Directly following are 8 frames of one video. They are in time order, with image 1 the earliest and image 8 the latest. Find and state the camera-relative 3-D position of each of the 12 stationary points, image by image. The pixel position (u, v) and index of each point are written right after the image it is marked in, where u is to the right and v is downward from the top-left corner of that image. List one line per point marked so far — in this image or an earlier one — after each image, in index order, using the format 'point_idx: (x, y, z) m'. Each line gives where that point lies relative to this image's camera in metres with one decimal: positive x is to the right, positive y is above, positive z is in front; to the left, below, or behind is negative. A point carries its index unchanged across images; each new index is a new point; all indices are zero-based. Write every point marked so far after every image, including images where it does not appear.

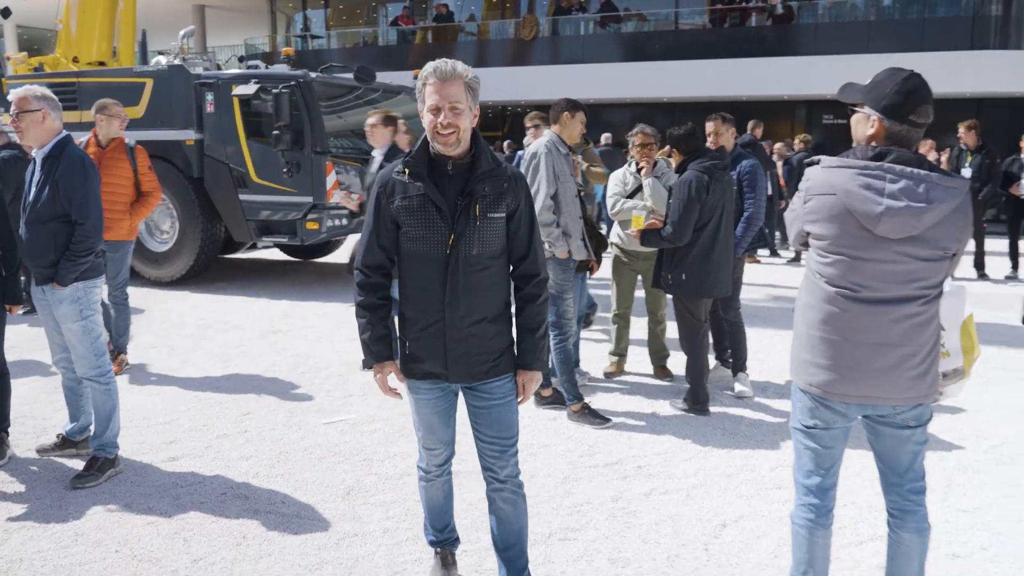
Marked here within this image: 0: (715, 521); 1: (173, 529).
0: (+0.9, -1.0, +3.8) m
1: (-1.4, -1.0, +3.8) m
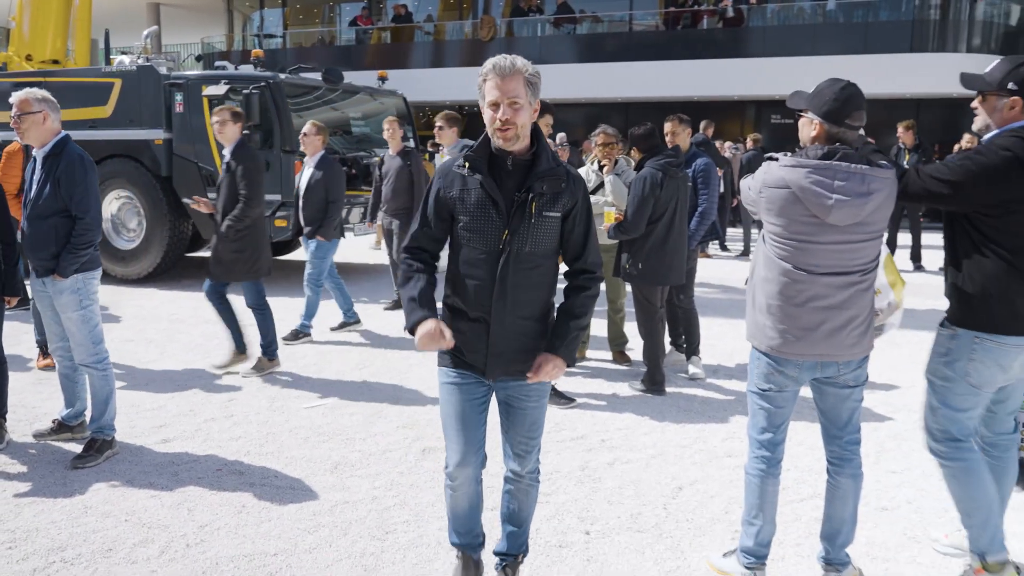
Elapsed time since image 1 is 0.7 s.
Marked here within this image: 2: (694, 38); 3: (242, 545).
0: (+0.8, -1.0, +4.3) m
1: (-1.5, -1.0, +4.1) m
2: (+4.1, +5.6, +19.6) m
3: (-1.1, -1.0, +3.6) m
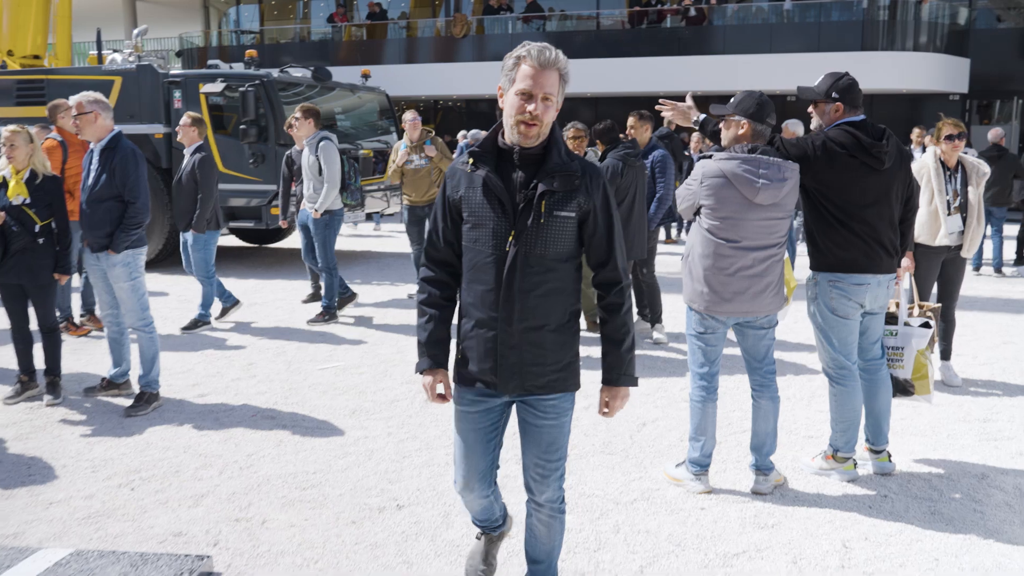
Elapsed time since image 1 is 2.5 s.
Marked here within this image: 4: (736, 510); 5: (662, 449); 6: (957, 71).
0: (+0.7, -0.8, +5.1) m
1: (-1.6, -0.8, +4.8) m
2: (+3.4, +5.9, +20.5) m
3: (-1.1, -0.9, +4.4) m
4: (+1.0, -1.0, +3.9) m
5: (+0.8, -0.9, +4.6) m
6: (+10.0, +4.9, +19.6) m
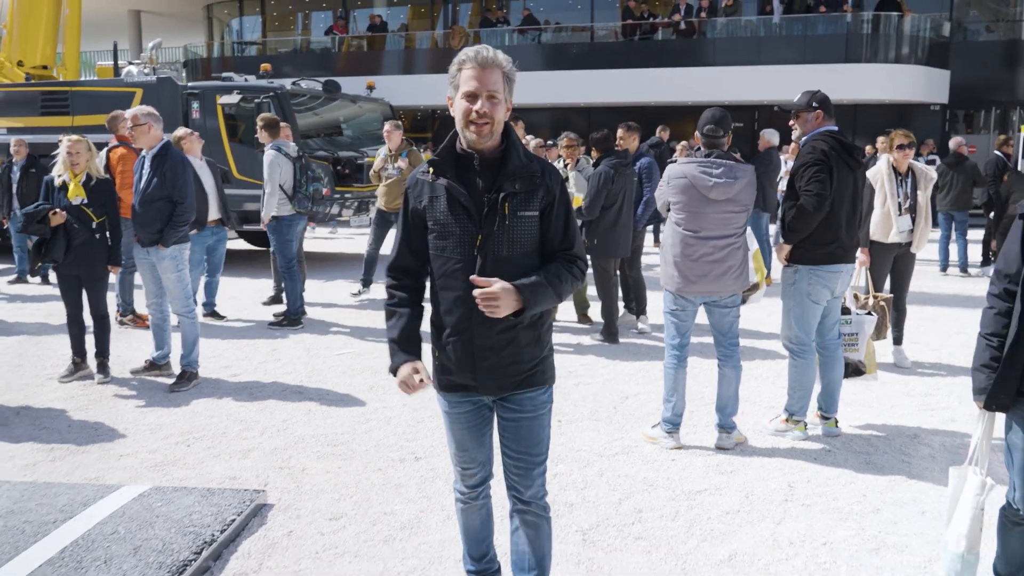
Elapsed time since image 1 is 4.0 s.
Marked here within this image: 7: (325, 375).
0: (+0.7, -0.7, +5.8) m
1: (-1.6, -0.8, +5.5) m
2: (+3.3, +5.9, +21.3) m
3: (-1.1, -0.8, +5.1) m
4: (+1.0, -0.9, +4.6) m
5: (+0.8, -0.8, +5.3) m
6: (+9.9, +4.8, +20.4) m
7: (-1.4, -0.6, +6.4) m
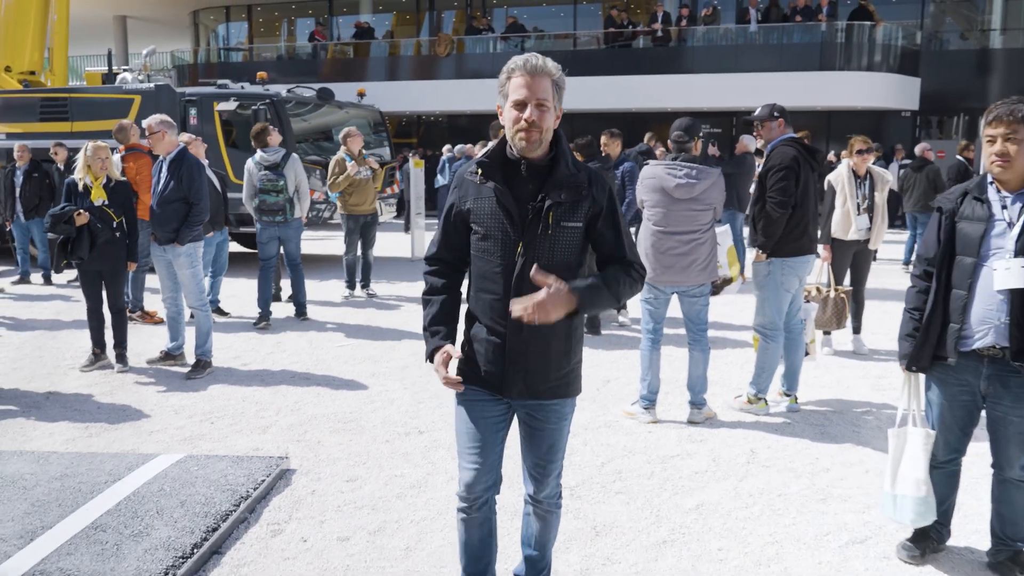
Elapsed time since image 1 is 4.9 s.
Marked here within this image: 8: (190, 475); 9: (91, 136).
0: (+0.7, -0.7, +6.4) m
1: (-1.6, -0.7, +6.0) m
2: (+2.9, +5.8, +21.9) m
3: (-1.2, -0.8, +5.6) m
4: (+1.0, -0.8, +5.1) m
5: (+0.7, -0.7, +5.9) m
6: (+9.5, +4.8, +21.2) m
7: (-1.4, -0.6, +6.8) m
8: (-1.5, -0.9, +4.1) m
9: (-5.9, +2.1, +12.3) m
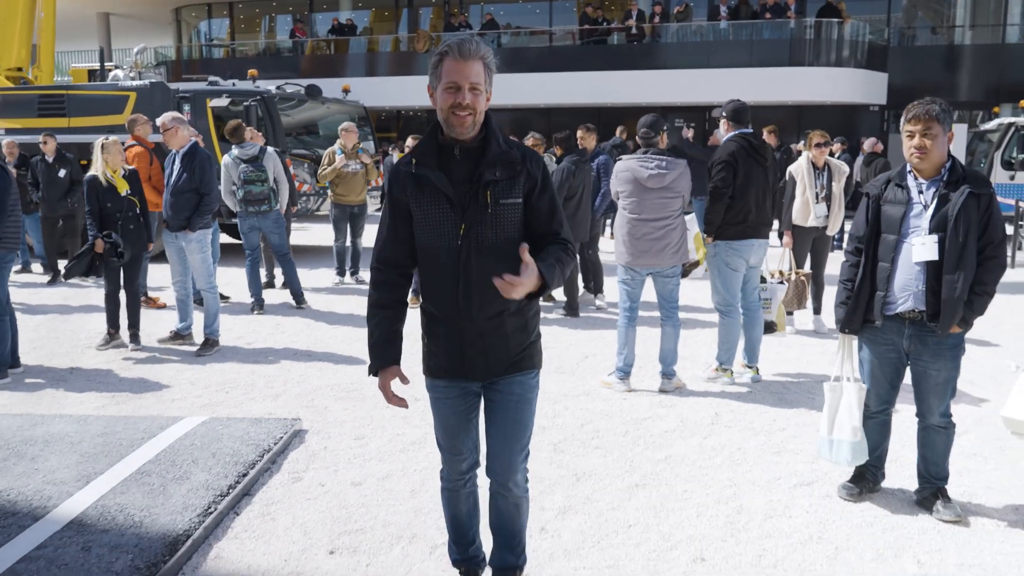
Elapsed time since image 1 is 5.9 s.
0: (+0.6, -0.5, +6.9) m
1: (-1.7, -0.6, +6.5) m
2: (+2.4, +6.1, +22.5) m
3: (-1.3, -0.6, +6.1) m
4: (+0.9, -0.7, +5.7) m
5: (+0.6, -0.6, +6.4) m
6: (+9.1, +5.1, +21.9) m
7: (-1.5, -0.5, +7.3) m
8: (-1.6, -0.8, +4.6) m
9: (-6.1, +2.3, +12.7) m
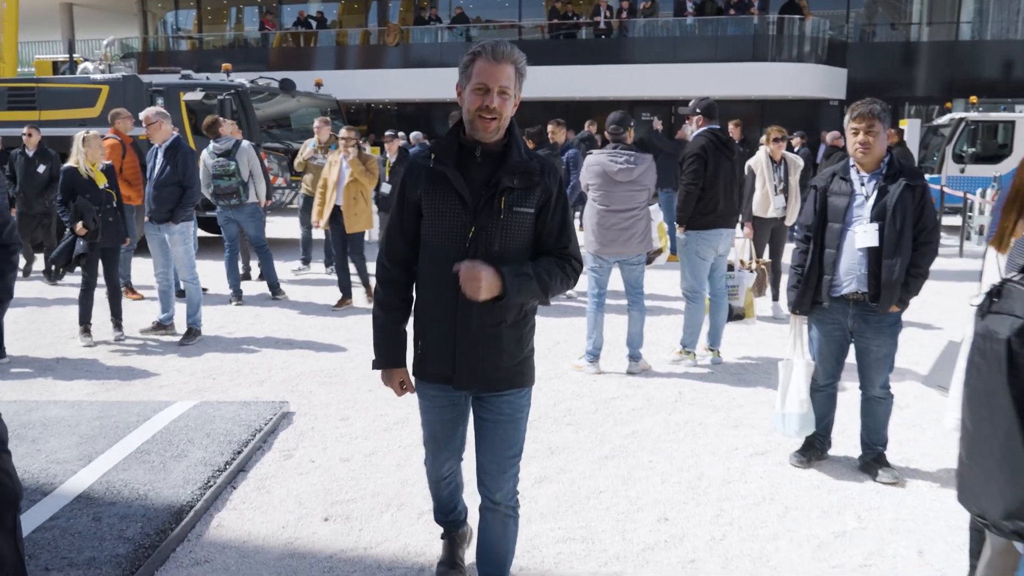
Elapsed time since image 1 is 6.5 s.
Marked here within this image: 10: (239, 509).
0: (+0.3, -0.4, +7.2) m
1: (-1.9, -0.5, +6.8) m
2: (+1.6, +6.3, +22.8) m
3: (-1.4, -0.6, +6.4) m
4: (+0.7, -0.6, +6.0) m
5: (+0.4, -0.5, +6.7) m
6: (+8.3, +5.3, +22.4) m
7: (-1.8, -0.4, +7.6) m
8: (-1.7, -0.7, +4.9) m
9: (-6.6, +2.4, +12.7) m
10: (-1.2, -1.0, +3.9) m
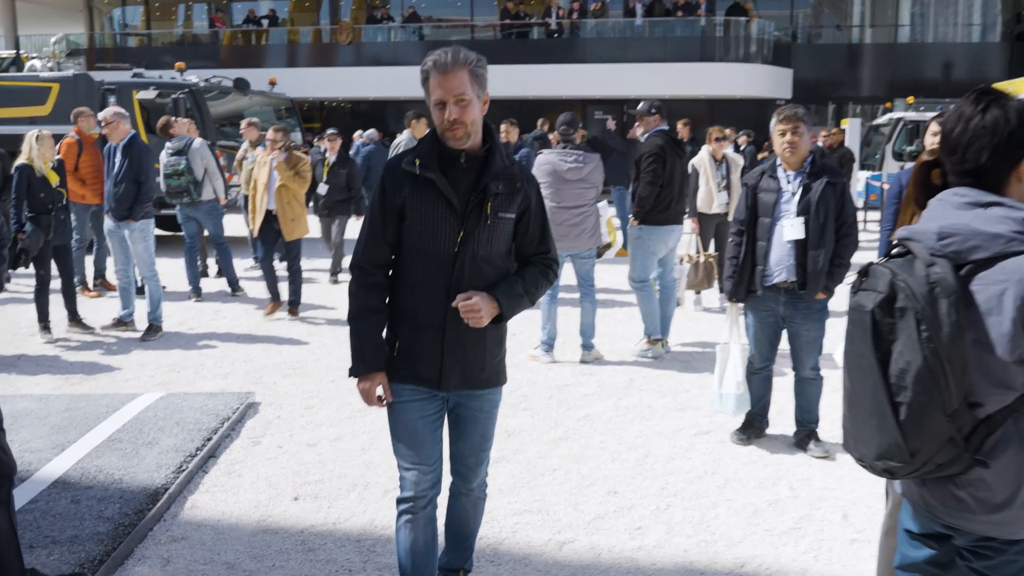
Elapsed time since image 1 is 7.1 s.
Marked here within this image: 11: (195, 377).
0: (0.0, -0.4, +7.5) m
1: (-2.3, -0.5, +6.9) m
2: (+0.4, +6.4, +23.1) m
3: (-1.8, -0.5, +6.6) m
4: (+0.4, -0.6, +6.3) m
5: (+0.1, -0.5, +7.0) m
6: (+7.1, +5.5, +23.1) m
7: (-2.1, -0.3, +7.7) m
8: (-1.9, -0.7, +5.1) m
9: (-7.2, +2.4, +12.6) m
10: (-1.4, -0.9, +4.0) m
11: (-2.2, -0.6, +6.0) m
